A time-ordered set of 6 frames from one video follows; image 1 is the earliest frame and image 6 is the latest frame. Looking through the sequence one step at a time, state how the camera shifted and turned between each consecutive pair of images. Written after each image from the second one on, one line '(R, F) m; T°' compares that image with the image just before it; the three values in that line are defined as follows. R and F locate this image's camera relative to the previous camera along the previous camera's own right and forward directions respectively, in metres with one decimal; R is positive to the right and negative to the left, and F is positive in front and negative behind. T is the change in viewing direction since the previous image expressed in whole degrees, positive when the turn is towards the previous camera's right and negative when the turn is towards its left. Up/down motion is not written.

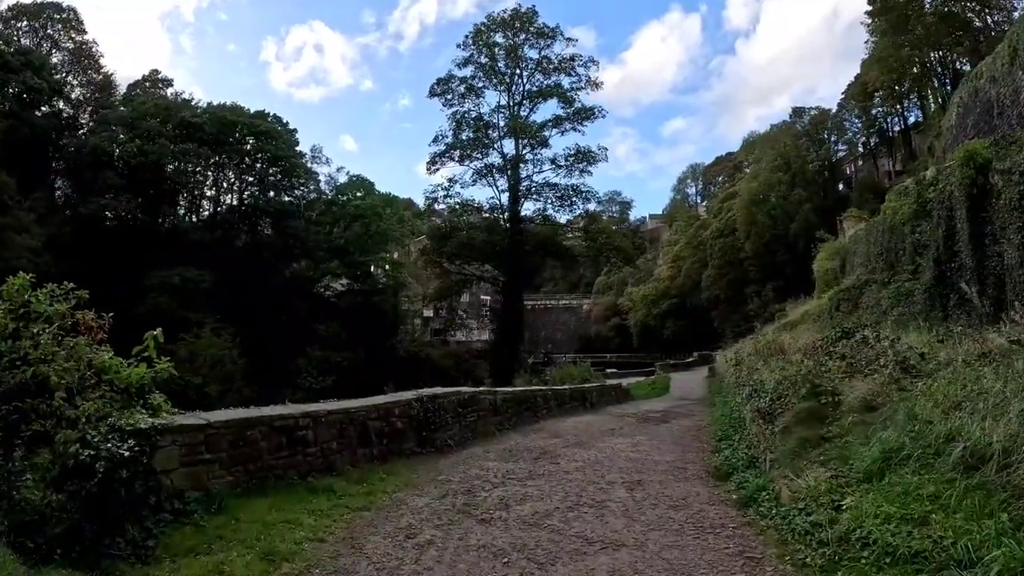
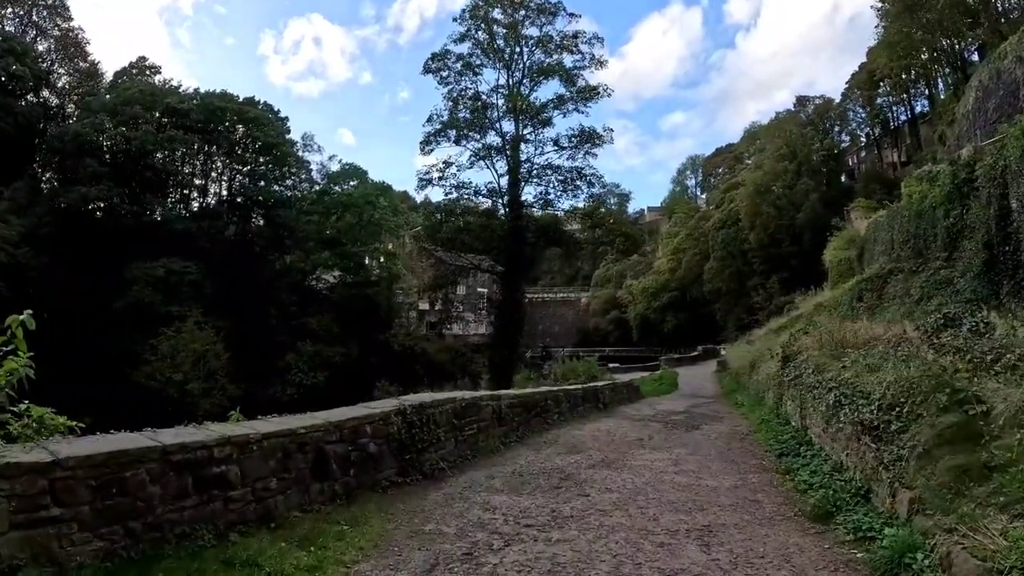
(-0.1, +1.1) m; 0°
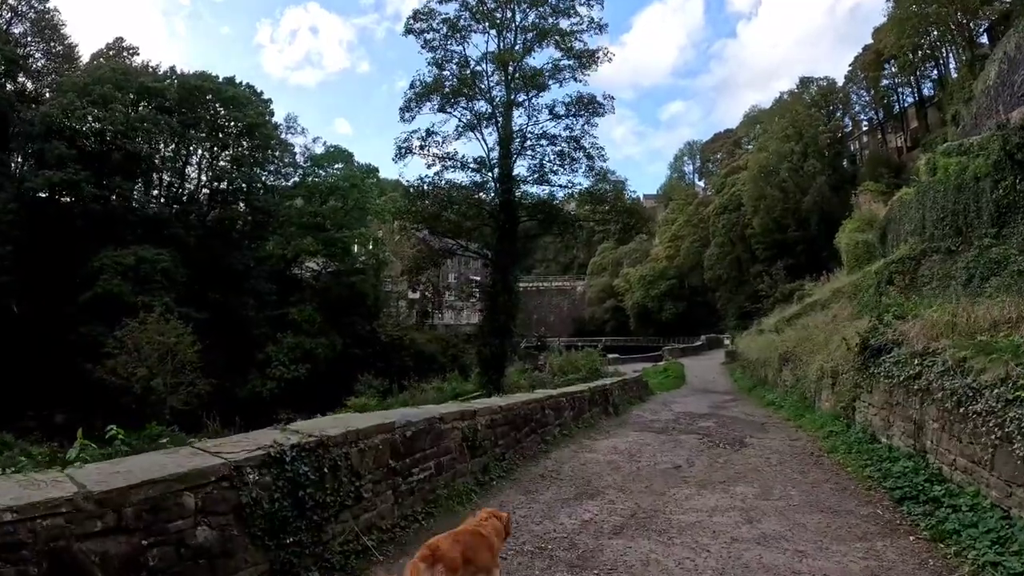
(+0.1, +1.6) m; +1°
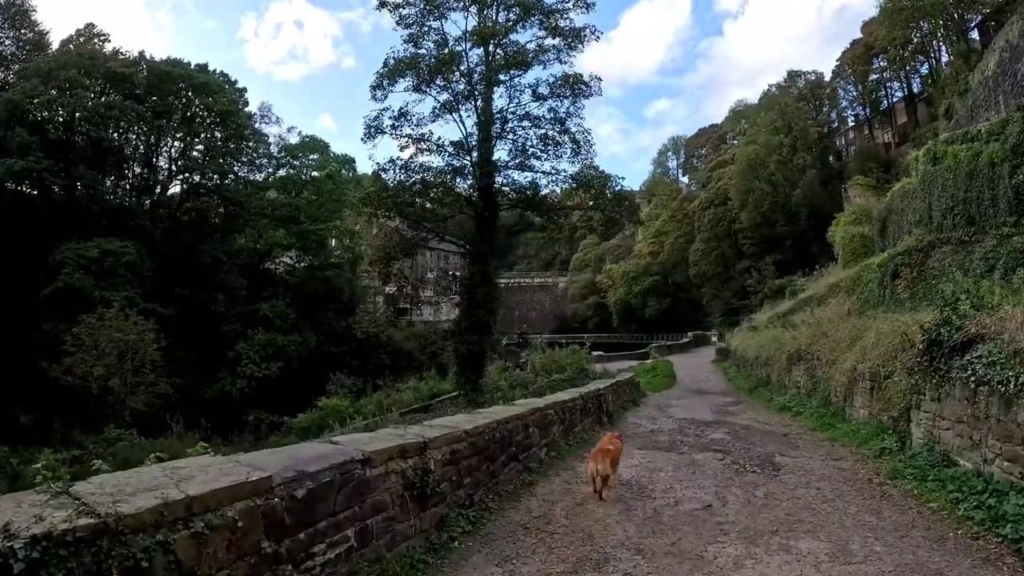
(0.0, +1.0) m; +2°
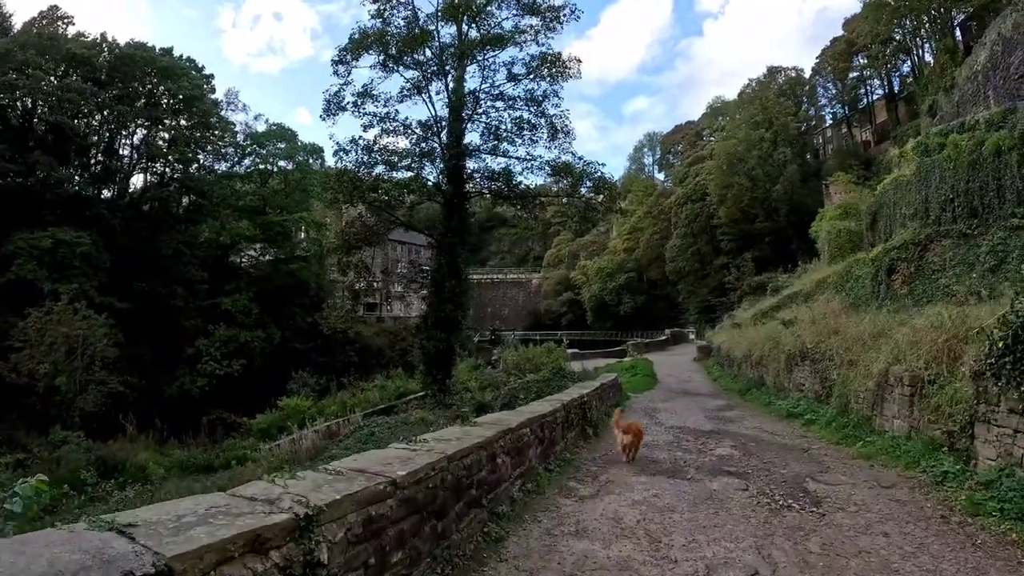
(0.0, +0.9) m; +2°
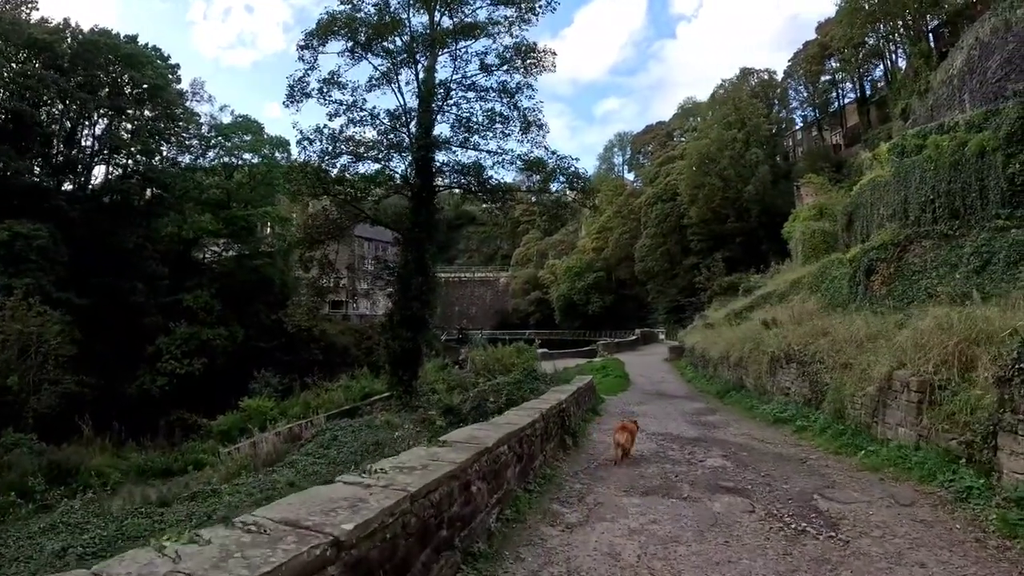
(0.0, +0.4) m; +2°
